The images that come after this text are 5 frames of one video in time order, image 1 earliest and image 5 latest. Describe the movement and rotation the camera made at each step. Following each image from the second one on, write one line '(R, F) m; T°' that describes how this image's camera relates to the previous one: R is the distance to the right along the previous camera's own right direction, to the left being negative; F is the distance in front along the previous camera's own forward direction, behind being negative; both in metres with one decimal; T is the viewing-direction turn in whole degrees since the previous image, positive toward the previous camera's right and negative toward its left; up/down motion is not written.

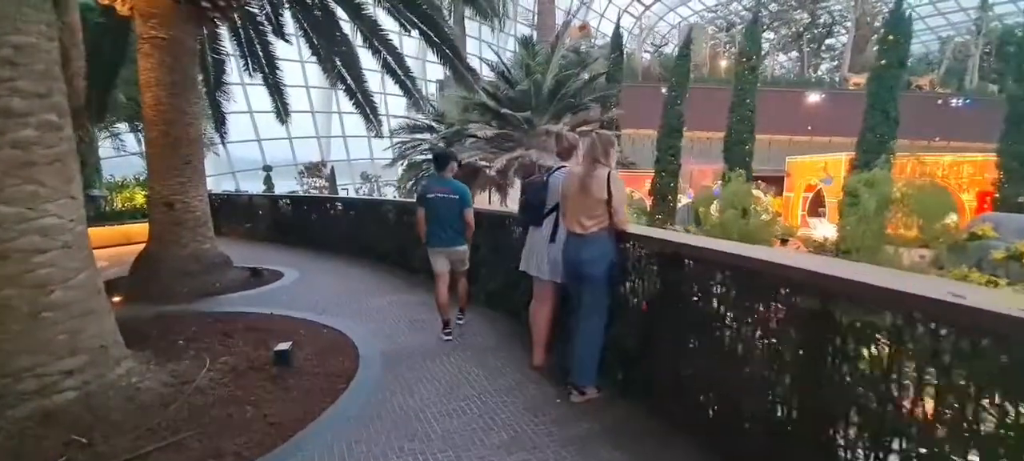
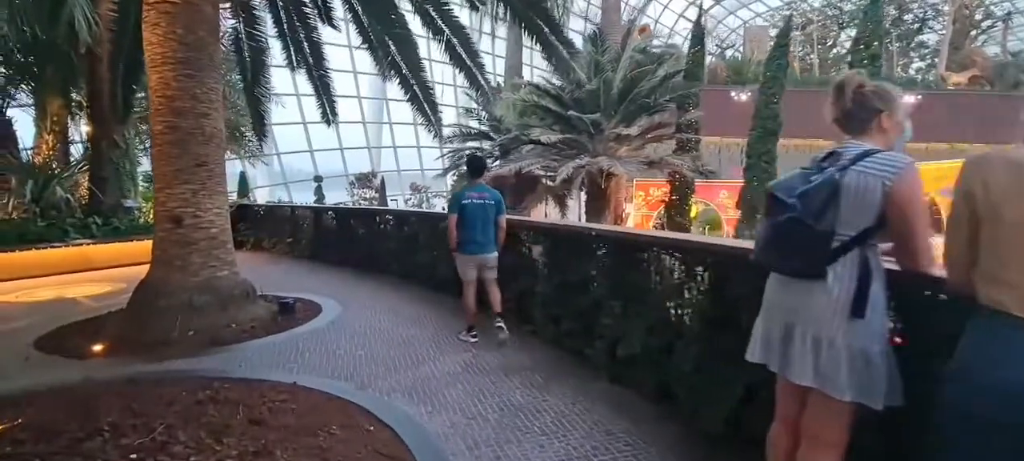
(-0.7, +1.8) m; -5°
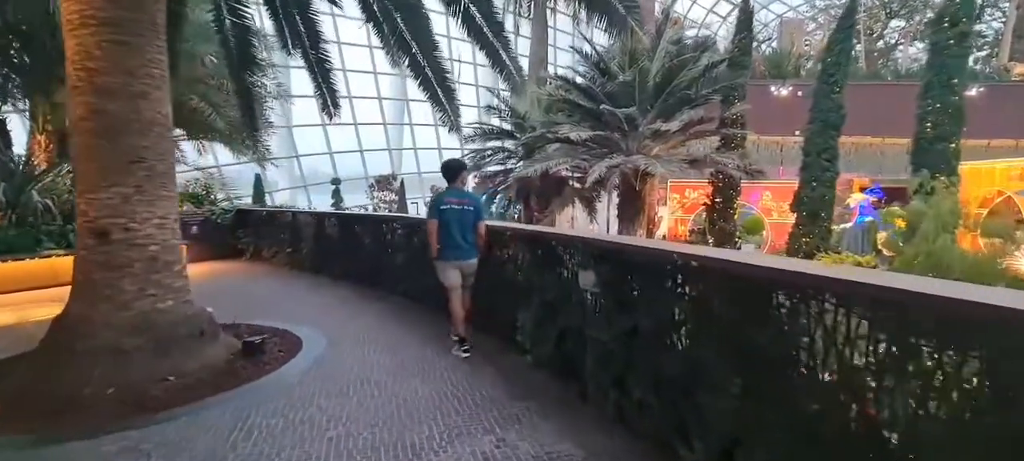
(-0.1, +1.4) m; -3°
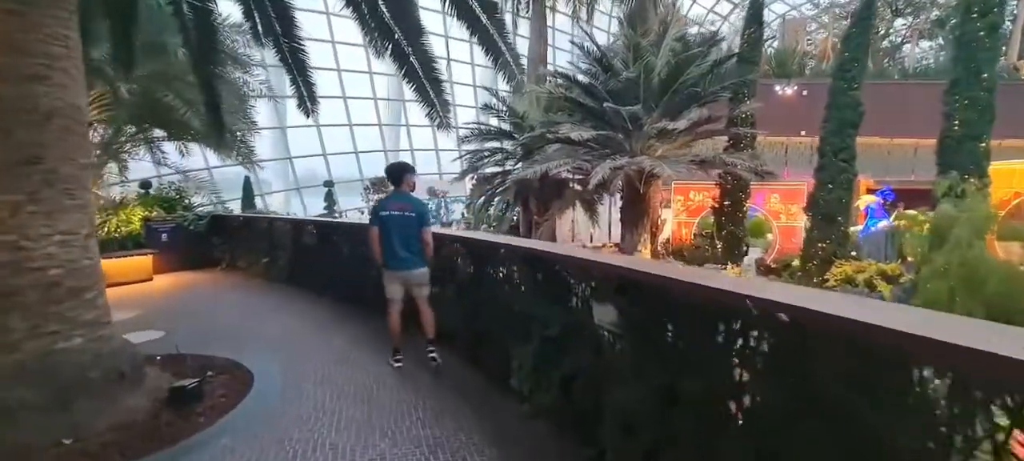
(0.0, +0.8) m; 0°
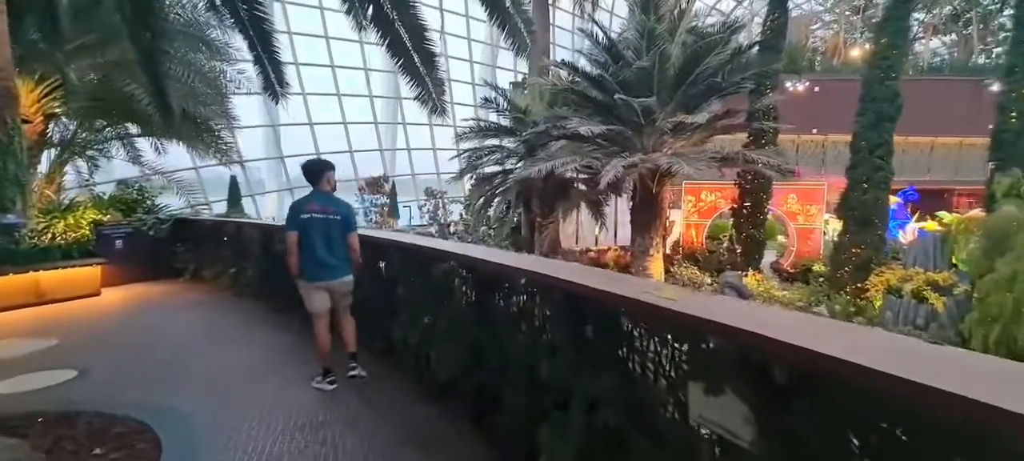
(-0.1, +1.2) m; 0°
